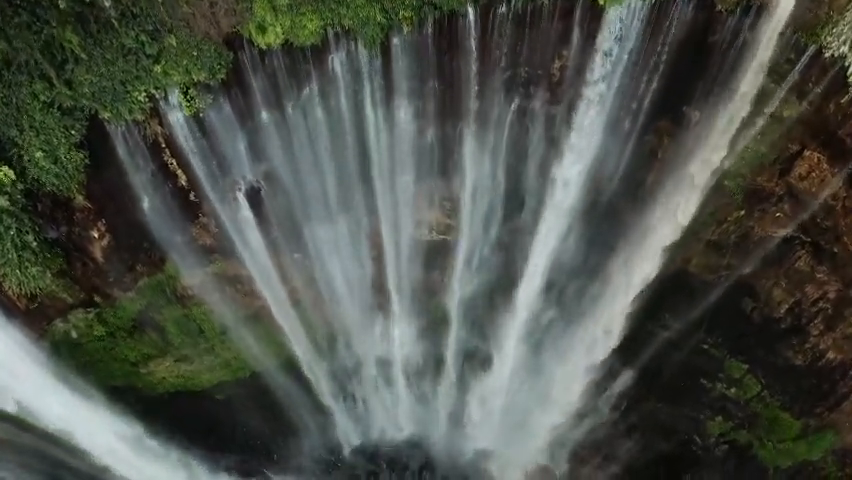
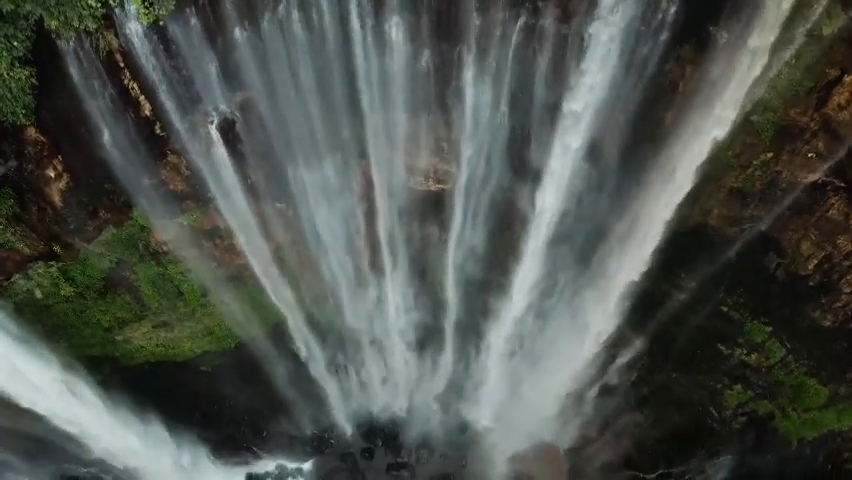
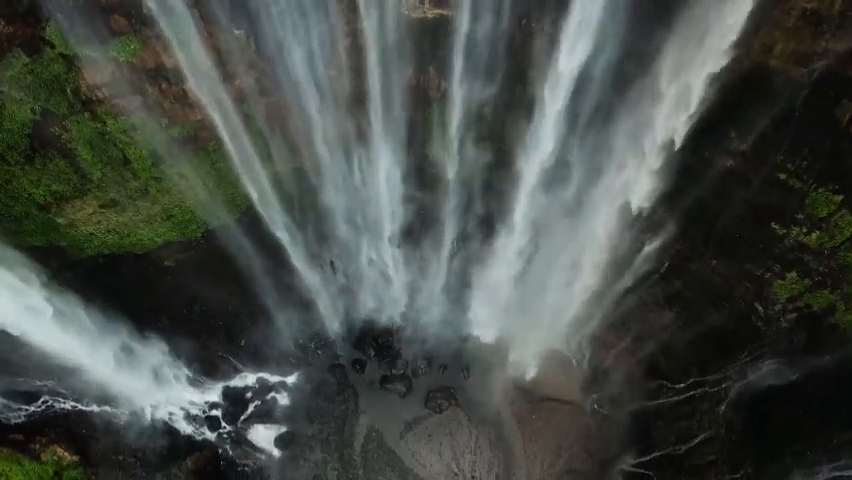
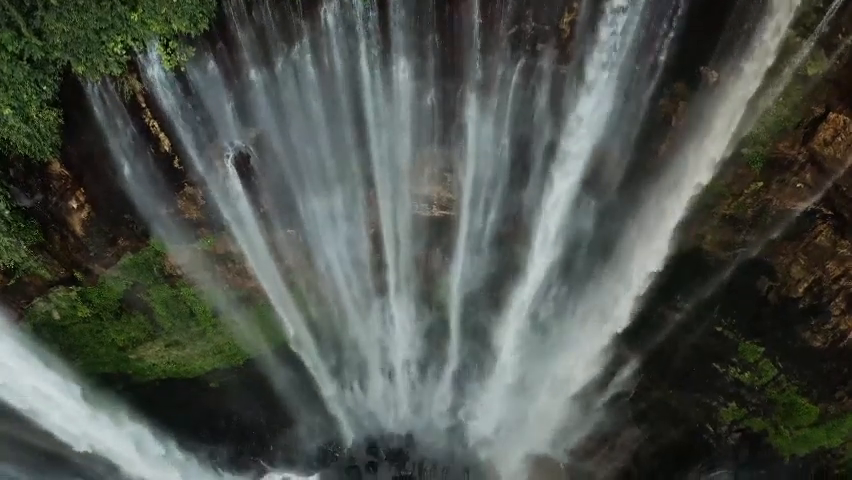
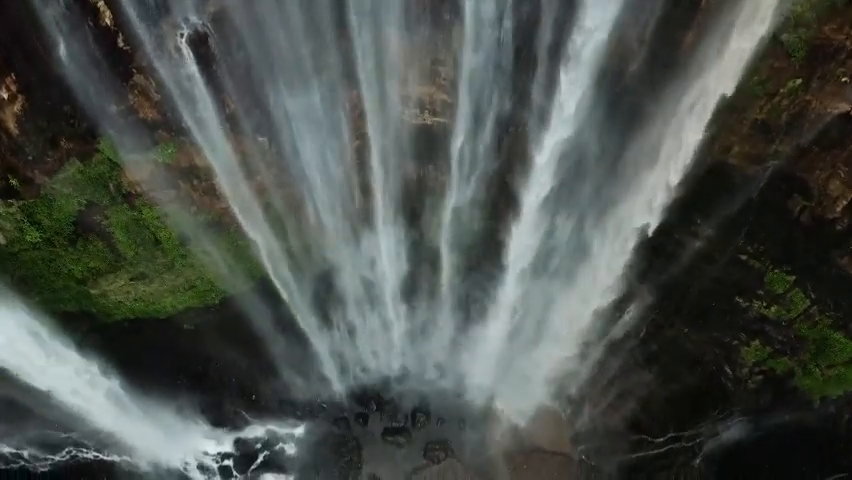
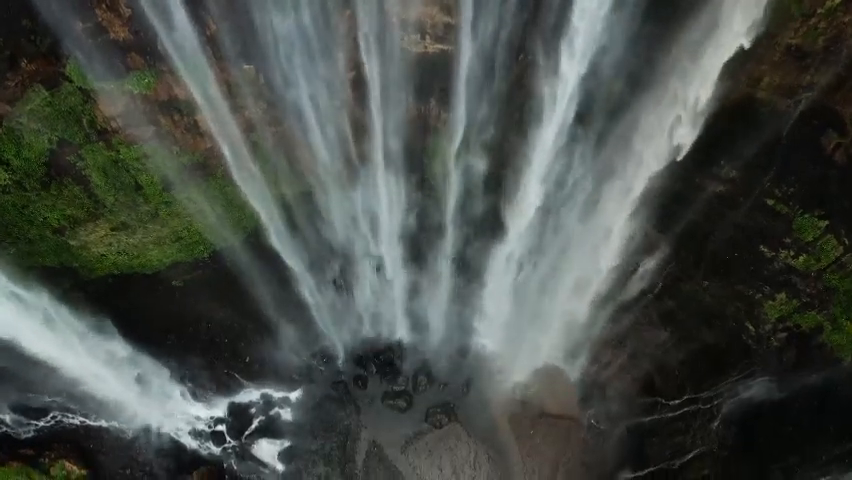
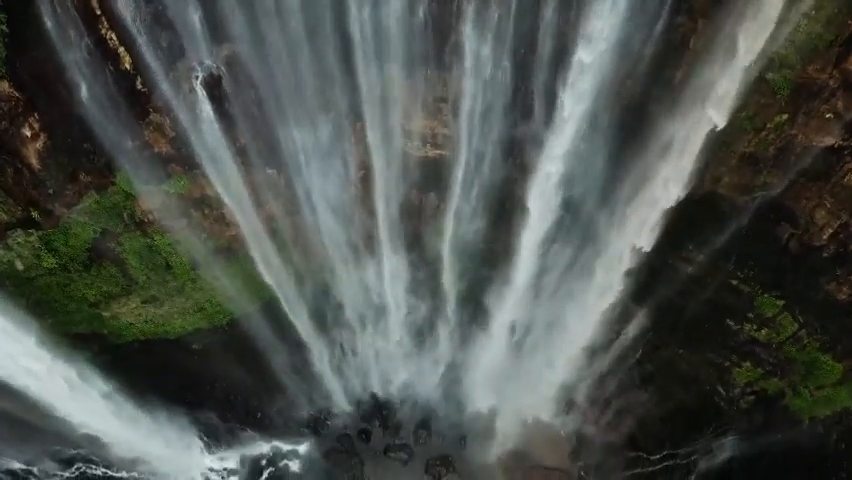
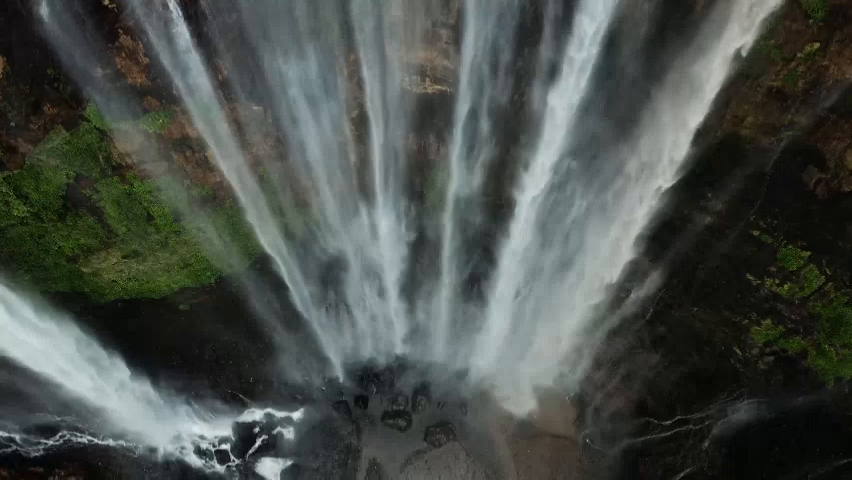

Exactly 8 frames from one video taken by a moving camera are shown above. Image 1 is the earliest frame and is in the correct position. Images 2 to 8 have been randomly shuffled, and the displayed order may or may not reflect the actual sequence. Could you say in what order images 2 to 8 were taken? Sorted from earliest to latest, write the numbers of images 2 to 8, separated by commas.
4, 2, 7, 5, 8, 6, 3
